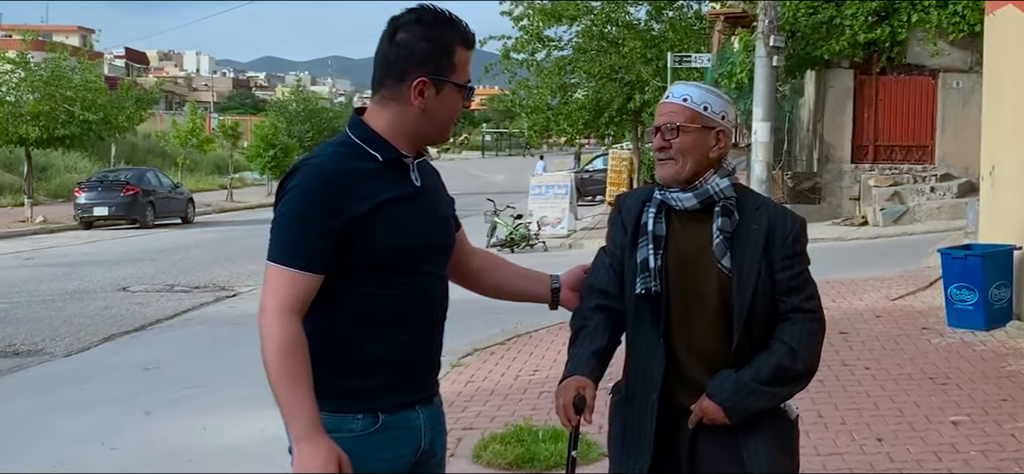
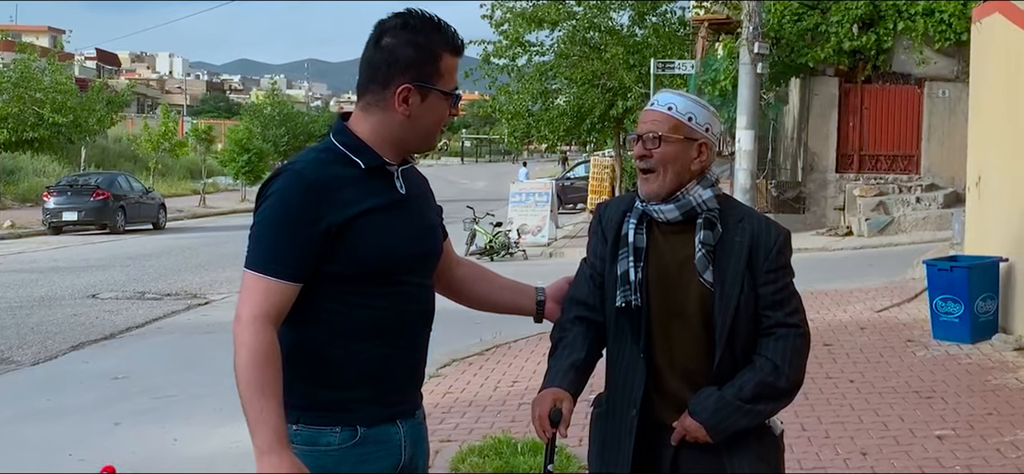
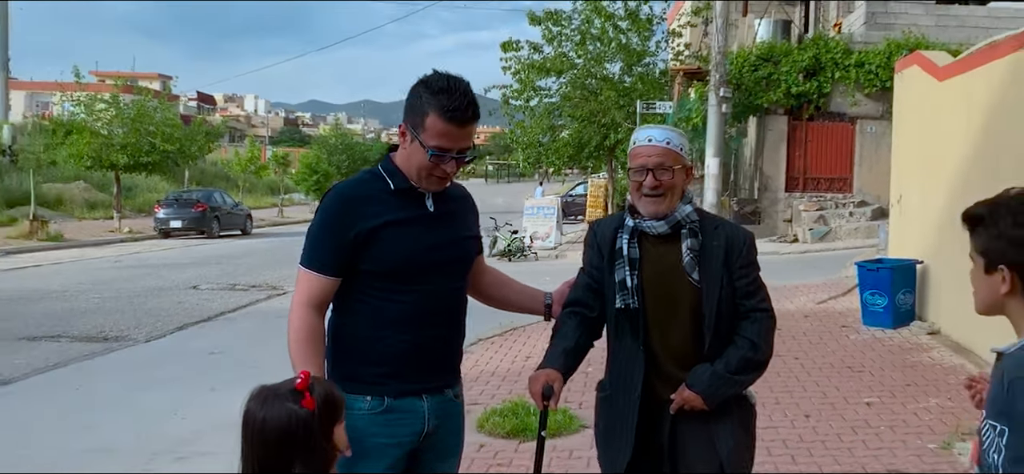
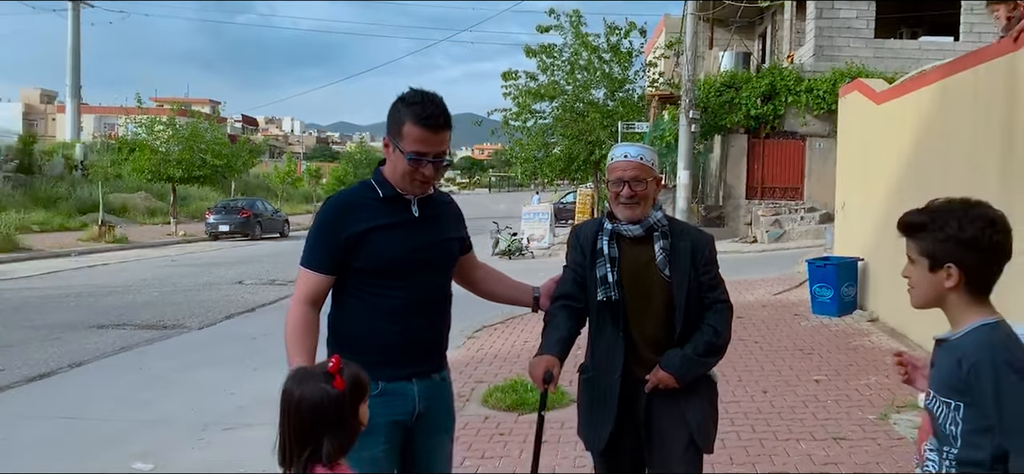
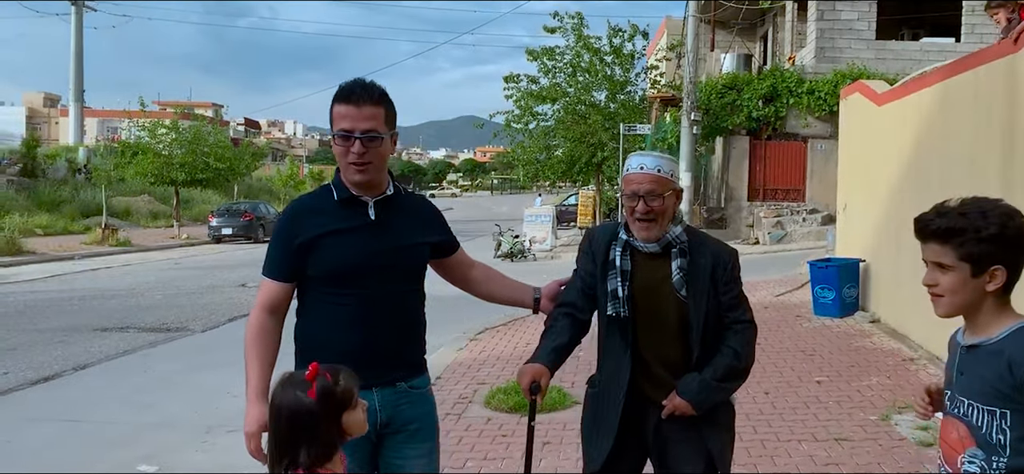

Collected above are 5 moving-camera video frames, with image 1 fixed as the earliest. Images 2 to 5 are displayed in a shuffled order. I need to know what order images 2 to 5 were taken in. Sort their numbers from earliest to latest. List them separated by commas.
2, 3, 4, 5
